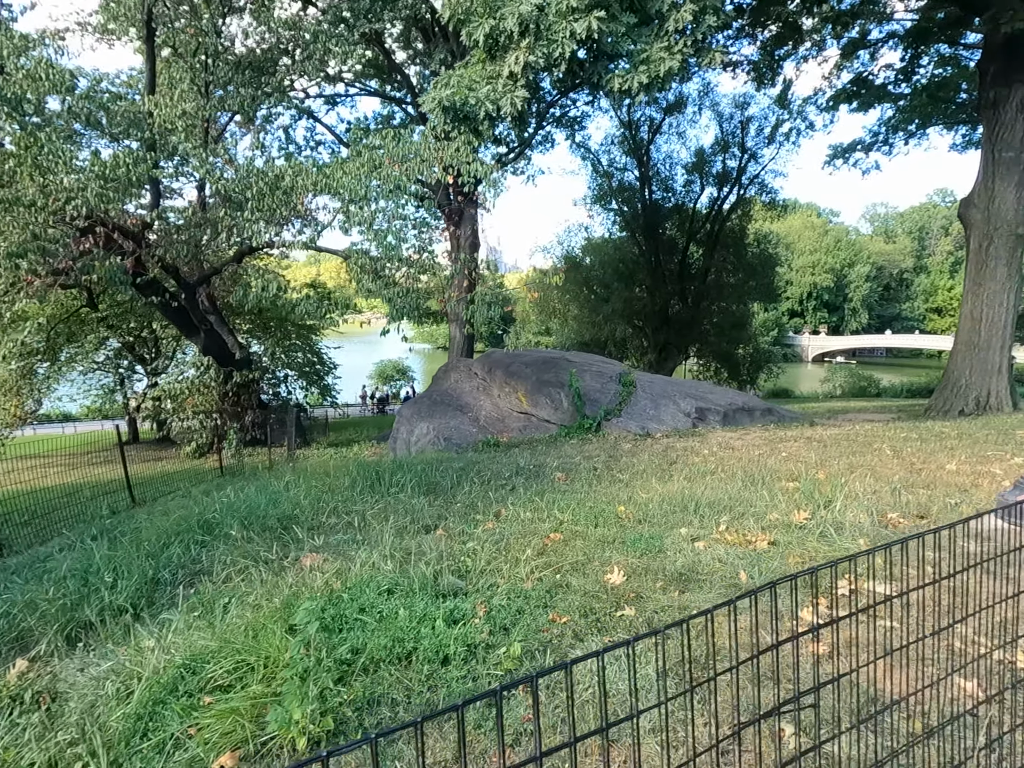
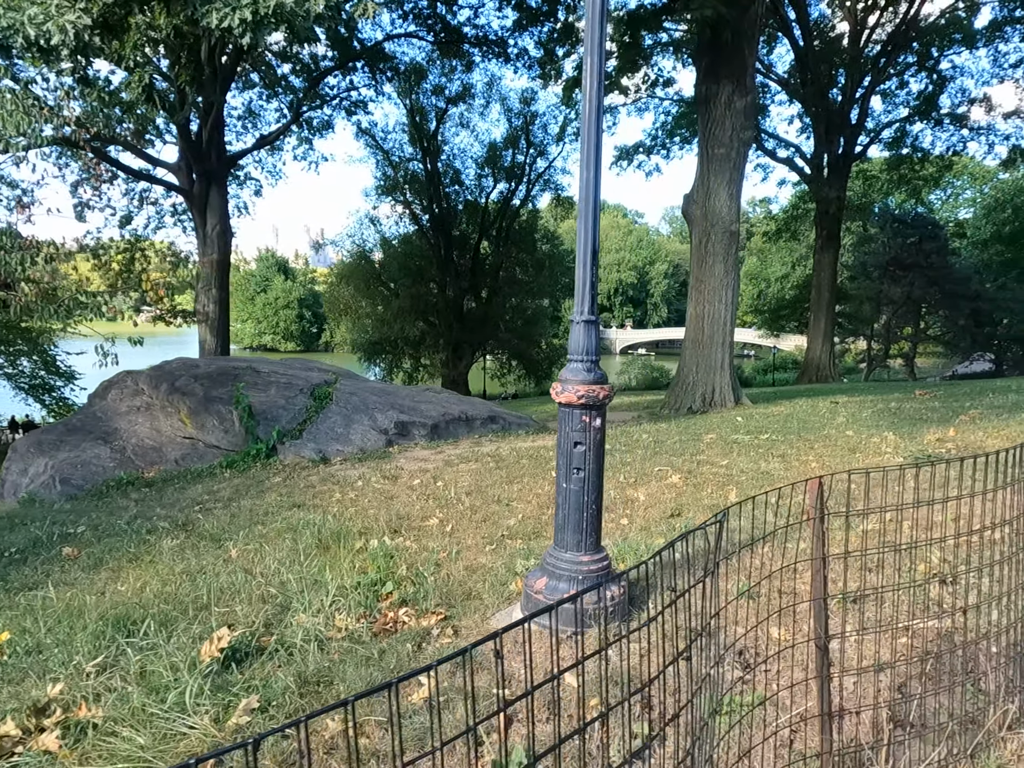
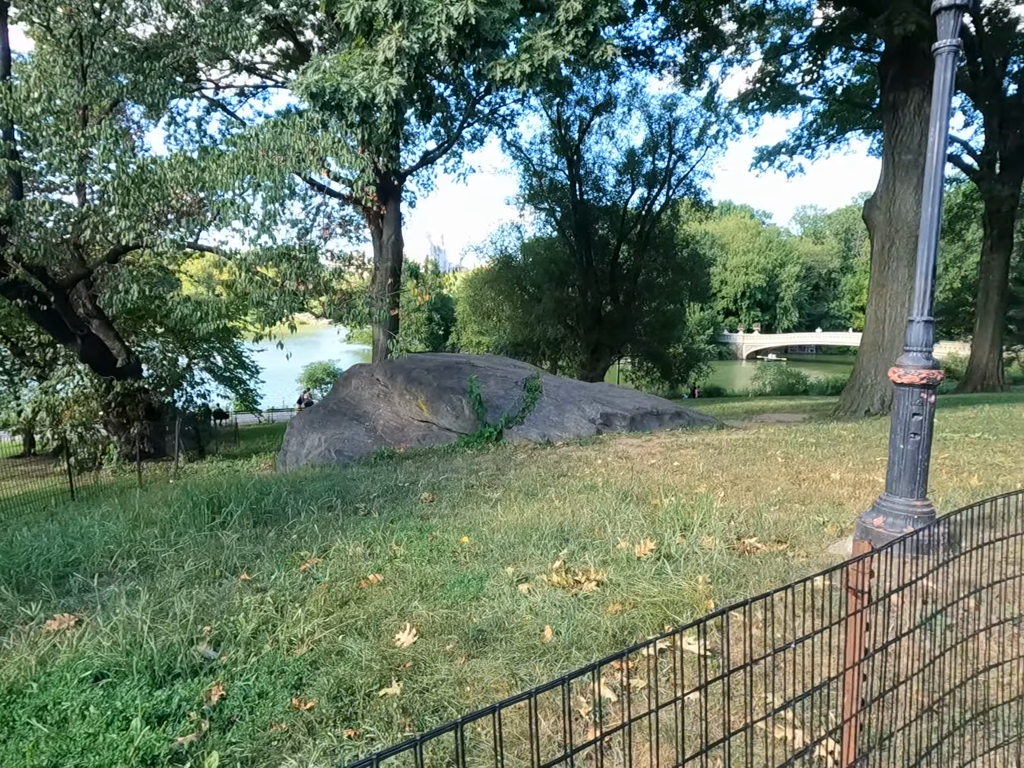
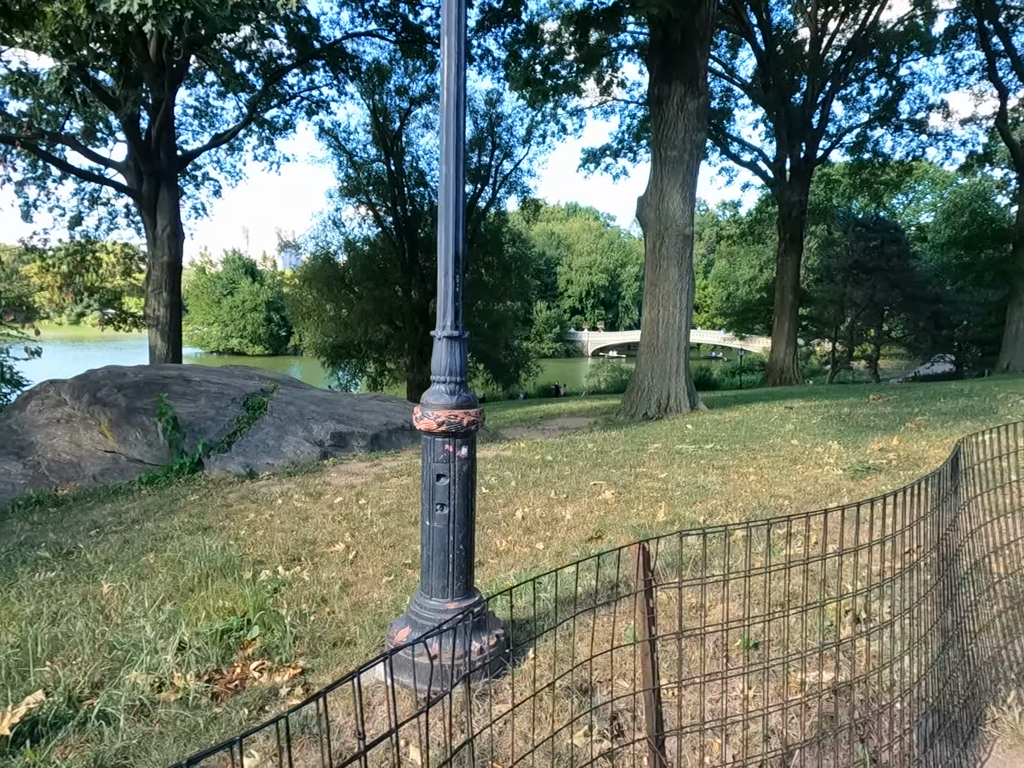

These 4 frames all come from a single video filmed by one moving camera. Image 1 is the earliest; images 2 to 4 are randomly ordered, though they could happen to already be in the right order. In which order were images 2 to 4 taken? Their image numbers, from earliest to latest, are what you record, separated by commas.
3, 2, 4
